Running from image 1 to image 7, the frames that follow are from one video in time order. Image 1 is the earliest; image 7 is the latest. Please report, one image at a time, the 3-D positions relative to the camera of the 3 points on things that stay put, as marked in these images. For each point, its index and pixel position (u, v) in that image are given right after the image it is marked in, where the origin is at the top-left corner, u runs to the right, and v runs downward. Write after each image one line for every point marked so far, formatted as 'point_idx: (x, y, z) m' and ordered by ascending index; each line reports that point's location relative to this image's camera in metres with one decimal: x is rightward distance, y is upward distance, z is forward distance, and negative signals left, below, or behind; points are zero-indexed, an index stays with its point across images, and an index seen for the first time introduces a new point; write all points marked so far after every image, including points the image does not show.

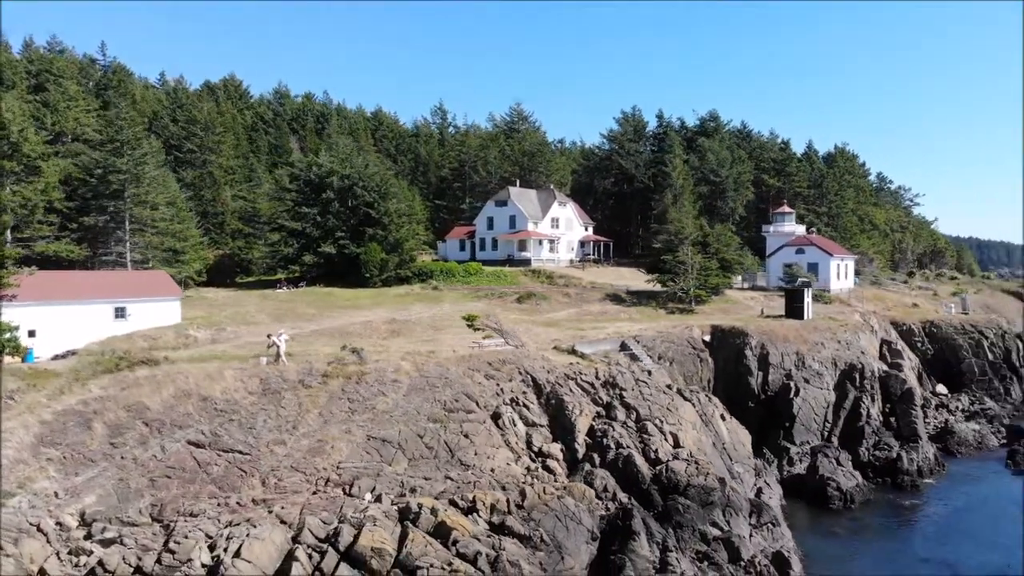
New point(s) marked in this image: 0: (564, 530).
0: (+1.2, -5.3, +17.6) m
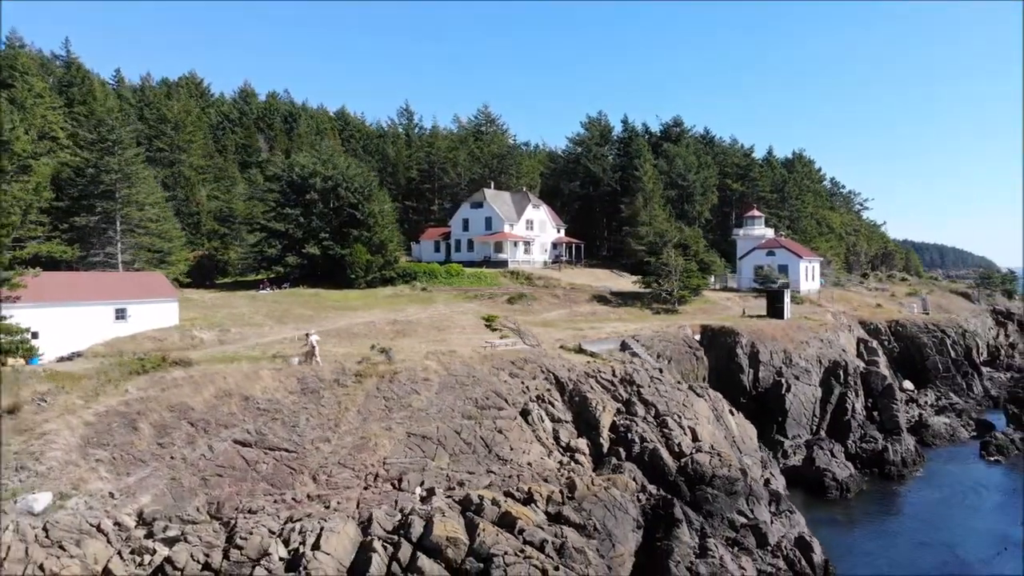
0: (+2.4, -5.3, +18.6) m
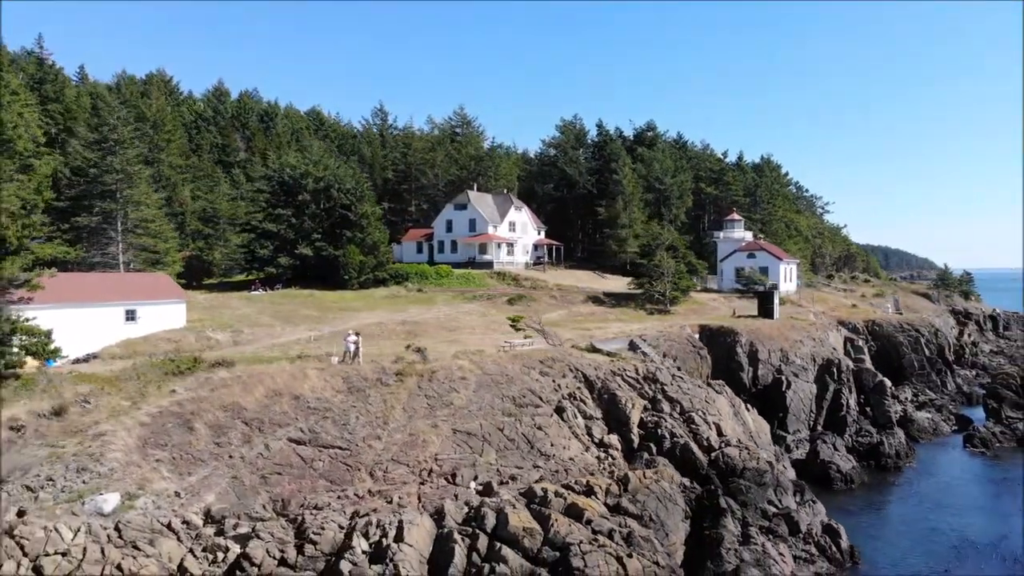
0: (+3.7, -5.4, +19.5) m
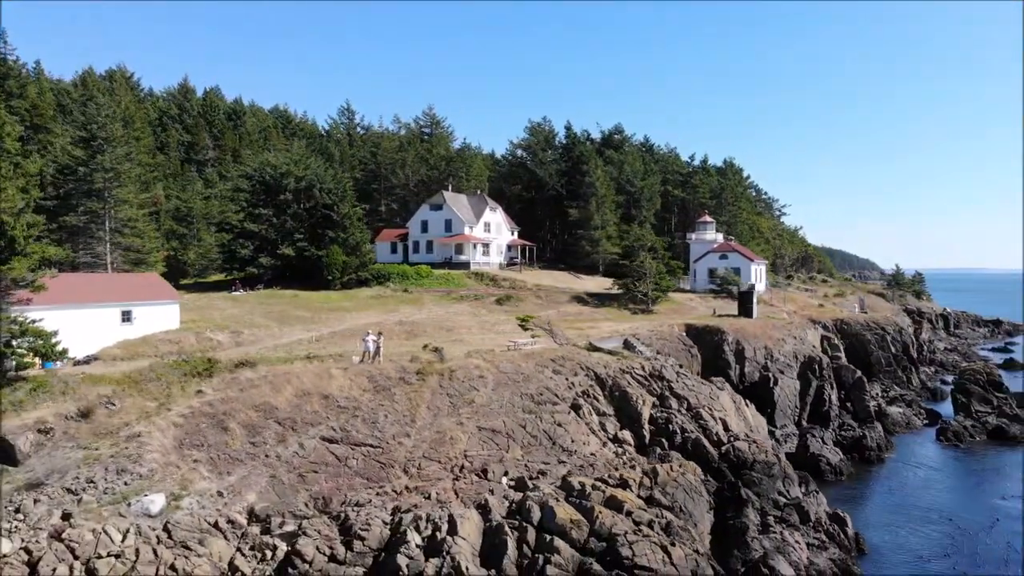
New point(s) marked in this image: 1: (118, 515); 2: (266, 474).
0: (+4.6, -5.4, +20.3) m
1: (-8.4, -4.9, +17.2) m
2: (-6.0, -4.5, +19.5) m
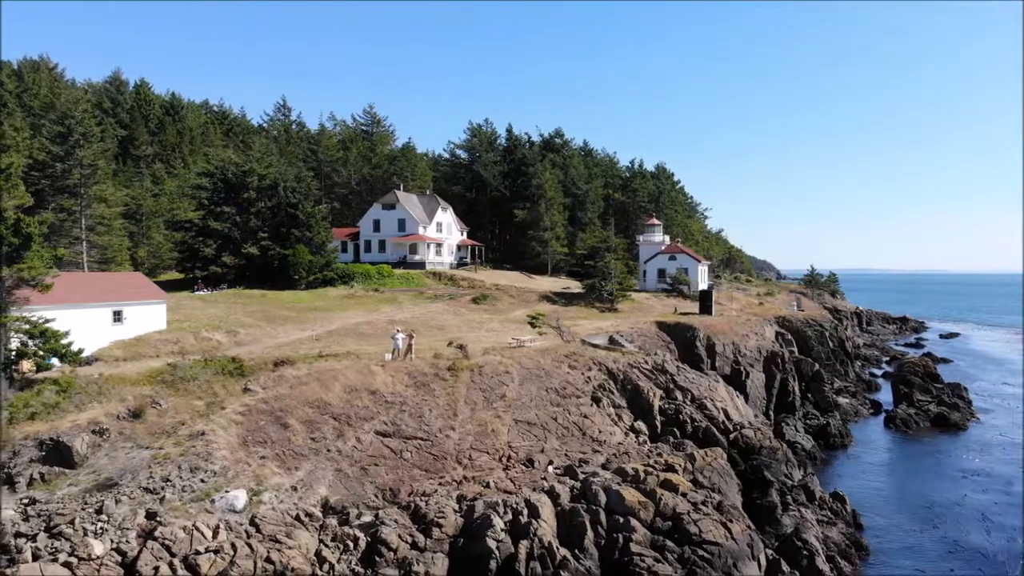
0: (+5.9, -5.3, +22.1) m
1: (-6.7, -4.8, +17.4) m
2: (-4.5, -4.5, +20.0) m
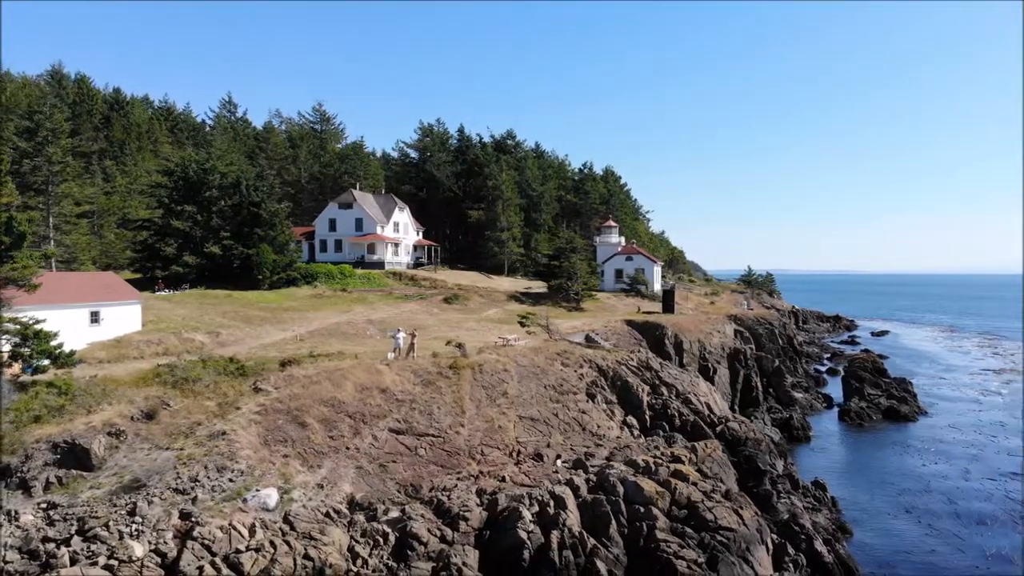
0: (+6.1, -5.3, +23.2) m
1: (-5.9, -4.8, +17.5) m
2: (-4.0, -4.5, +20.2) m
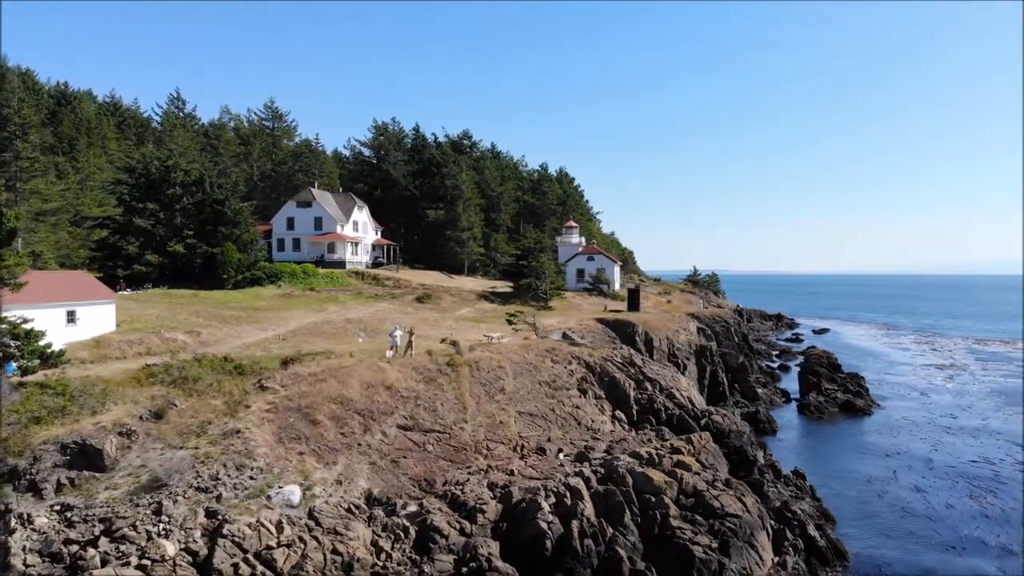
0: (+6.2, -5.2, +24.1) m
1: (-5.4, -4.8, +17.5) m
2: (-3.7, -4.4, +20.3) m
